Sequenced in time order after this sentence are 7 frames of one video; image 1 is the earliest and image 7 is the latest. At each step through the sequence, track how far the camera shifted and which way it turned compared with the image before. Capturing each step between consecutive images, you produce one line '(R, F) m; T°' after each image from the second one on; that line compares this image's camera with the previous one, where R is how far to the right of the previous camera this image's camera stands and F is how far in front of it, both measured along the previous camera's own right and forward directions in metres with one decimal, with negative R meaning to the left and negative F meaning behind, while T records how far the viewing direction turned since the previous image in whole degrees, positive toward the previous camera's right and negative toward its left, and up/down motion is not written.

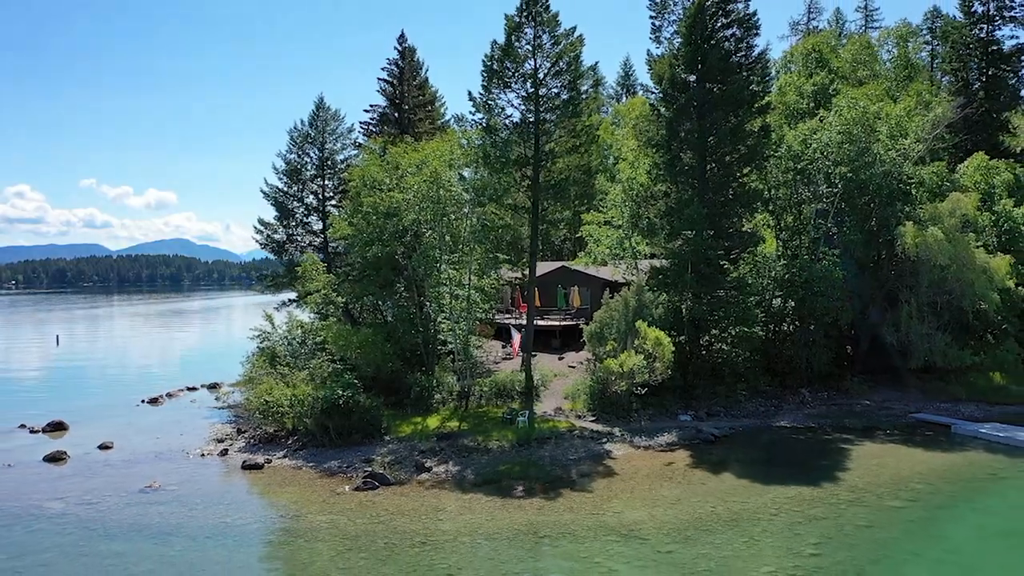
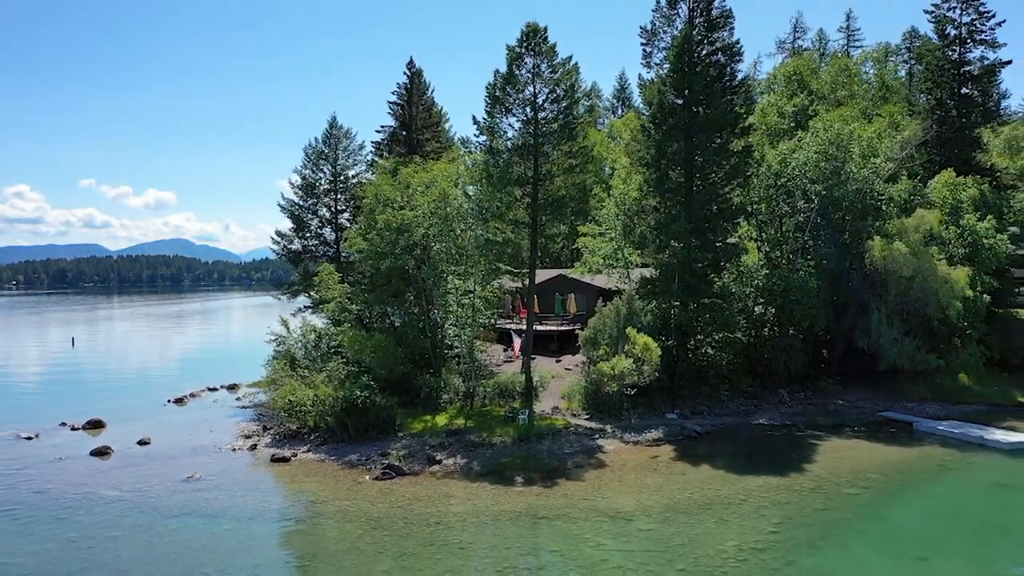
(-0.1, -2.3) m; 0°
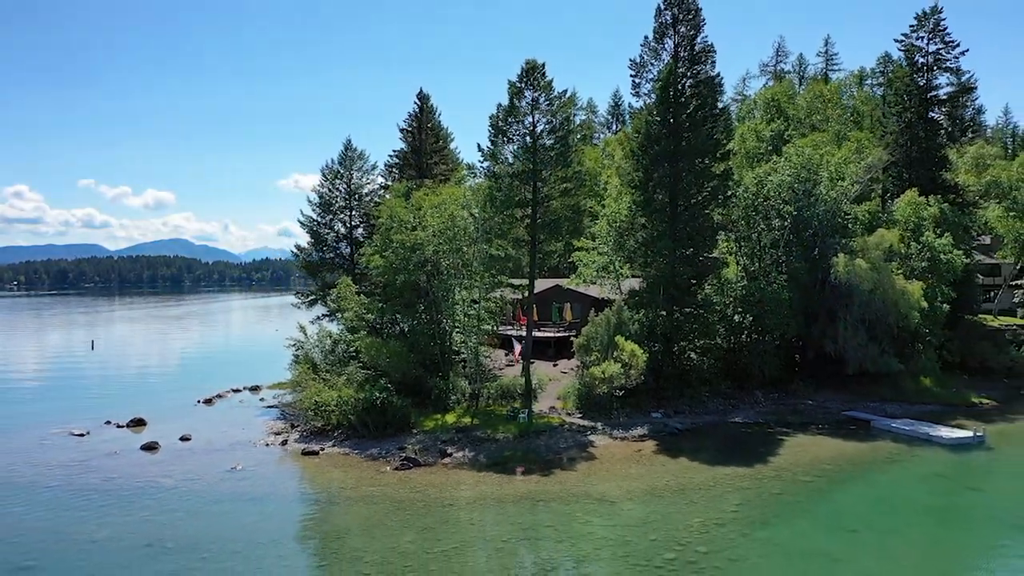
(-0.1, -3.1) m; 0°
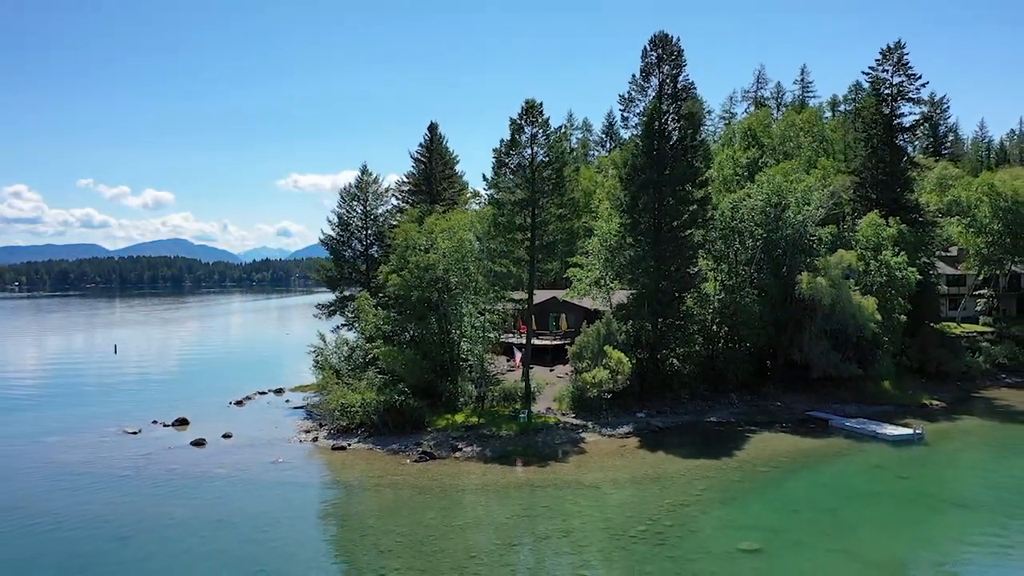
(-0.1, -4.1) m; 0°
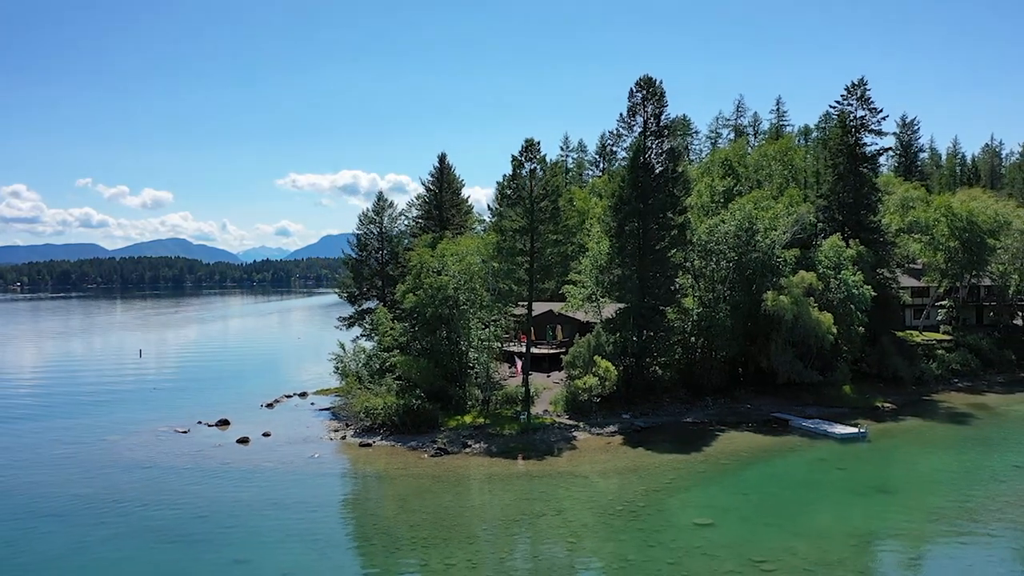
(-0.2, -5.0) m; 0°
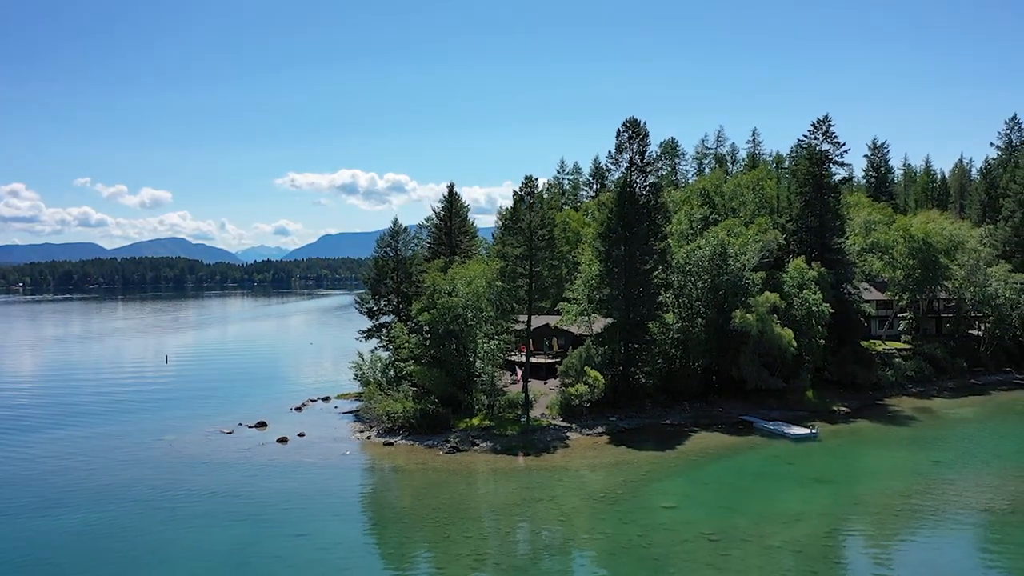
(-0.2, -5.9) m; 0°
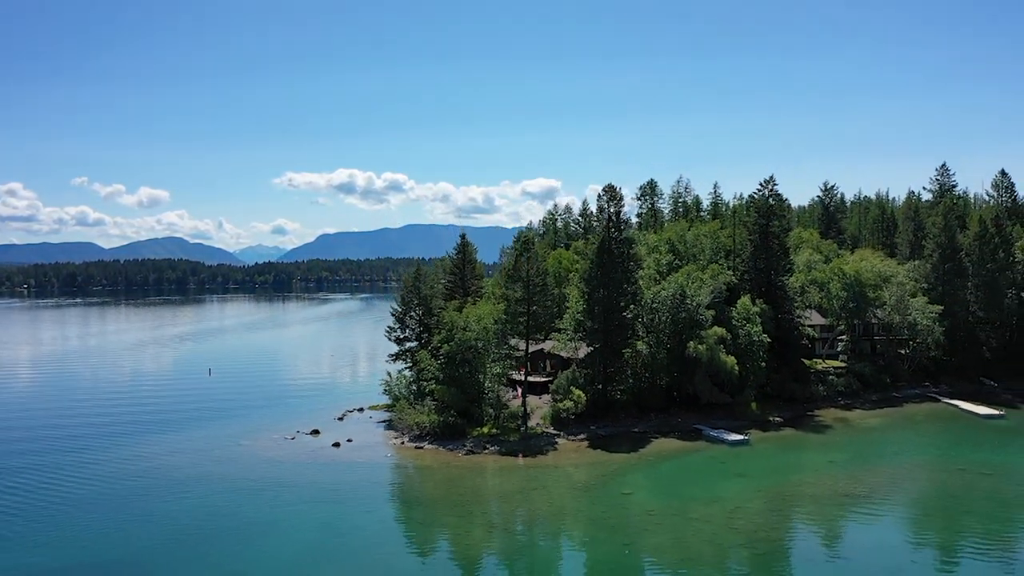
(-0.4, -12.3) m; 0°
